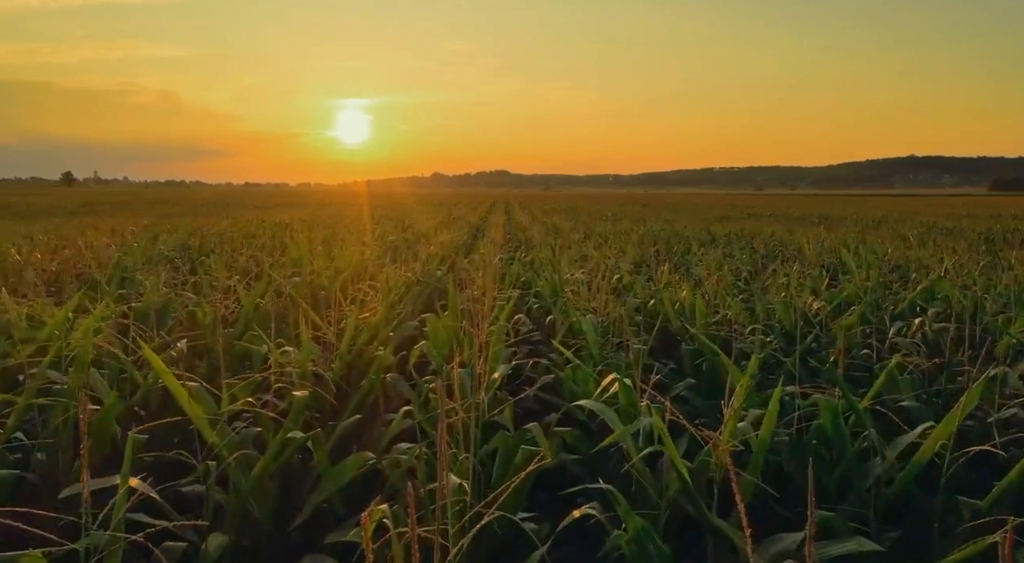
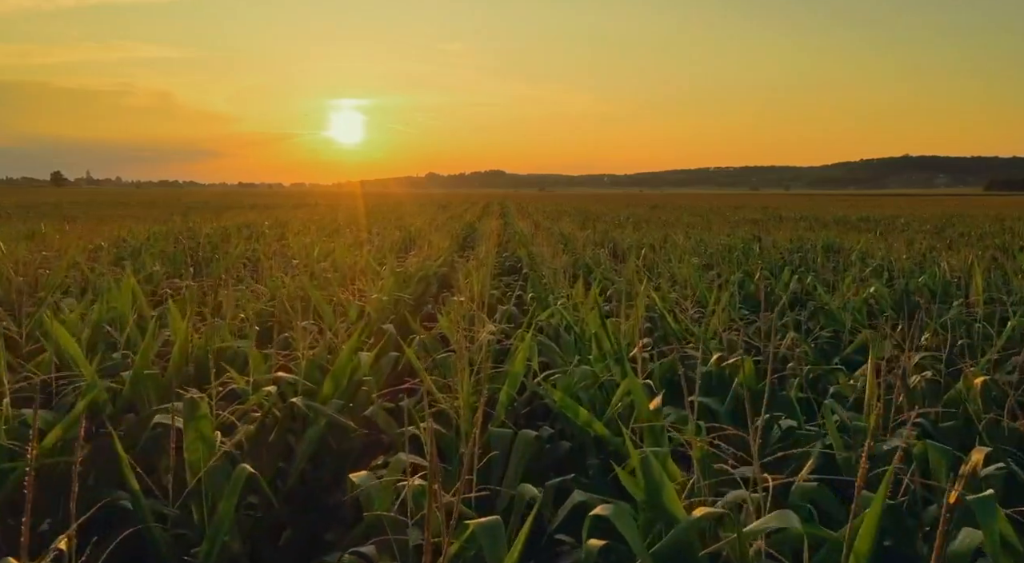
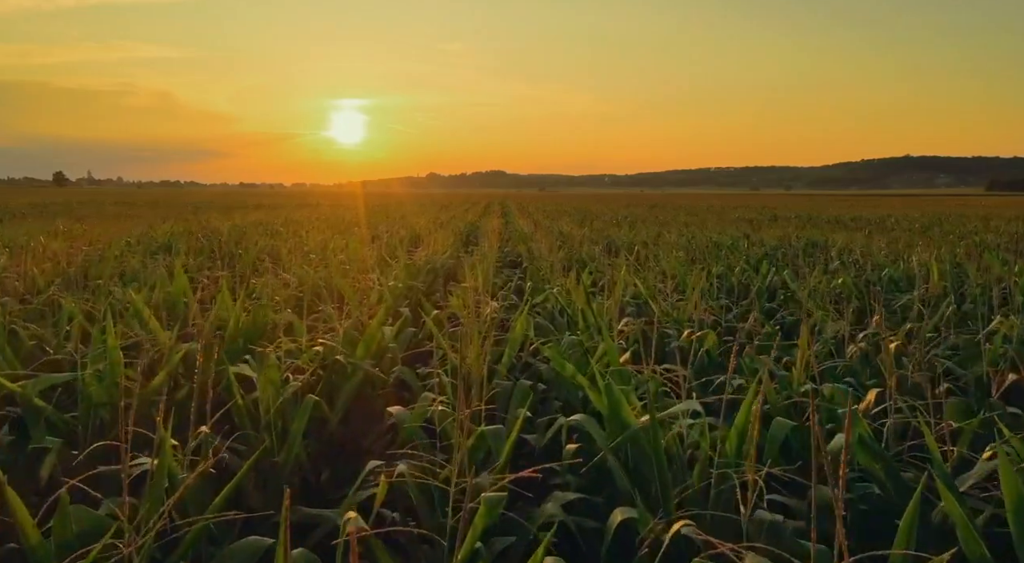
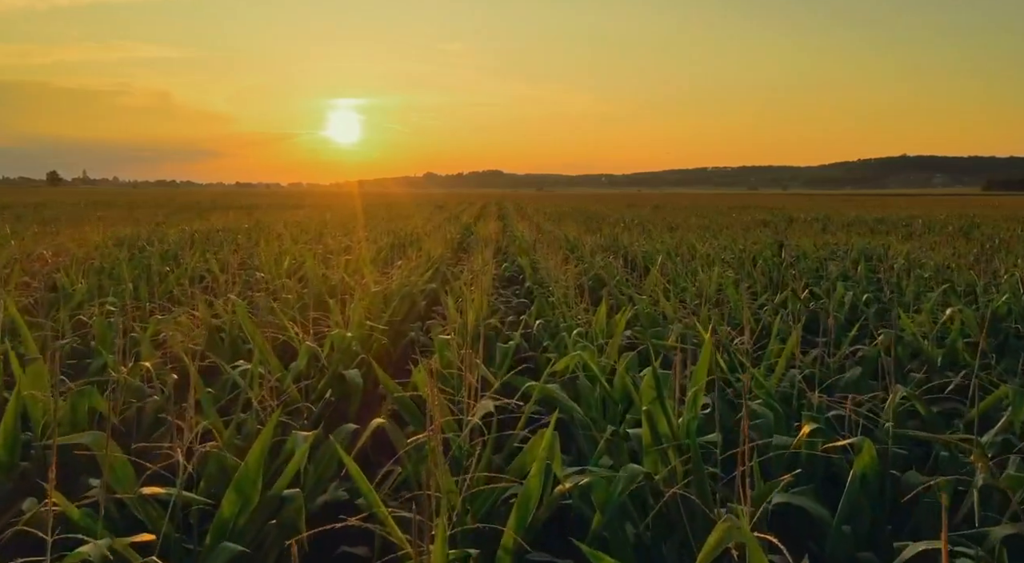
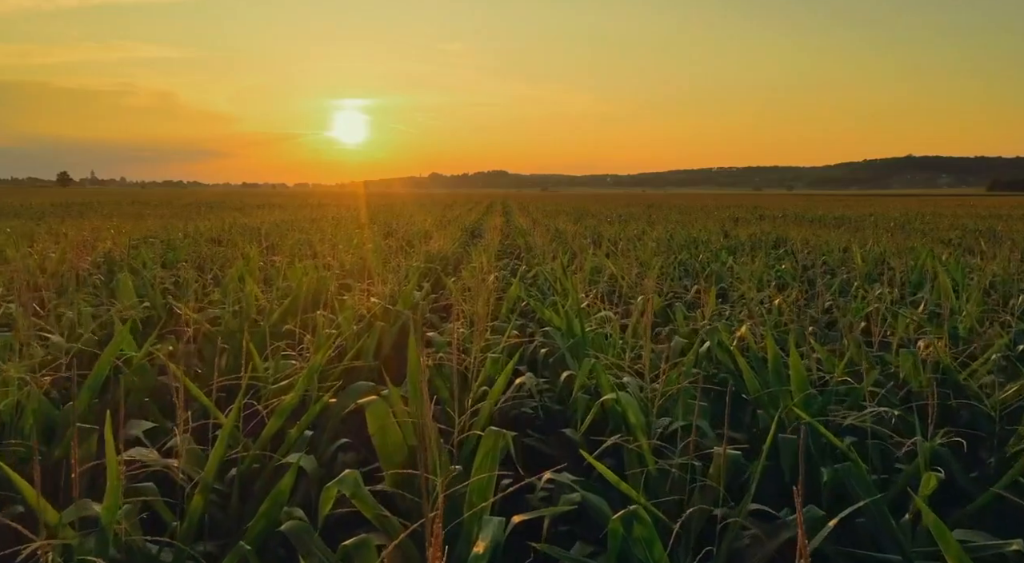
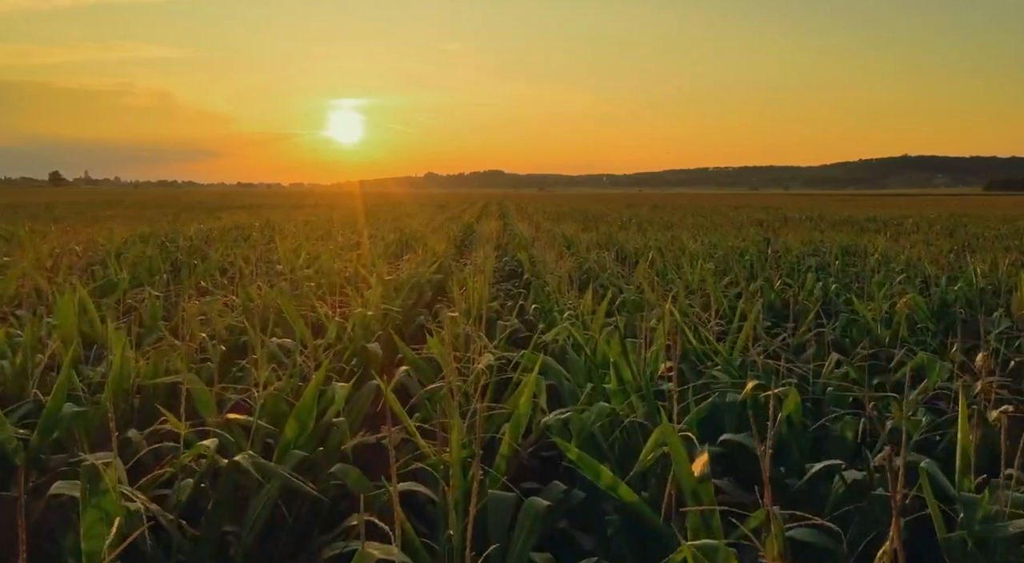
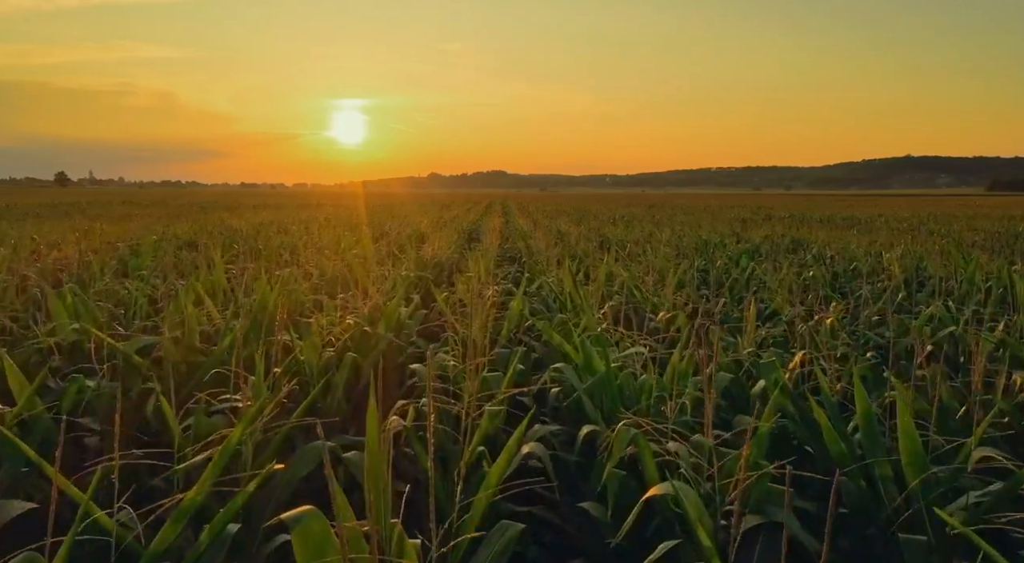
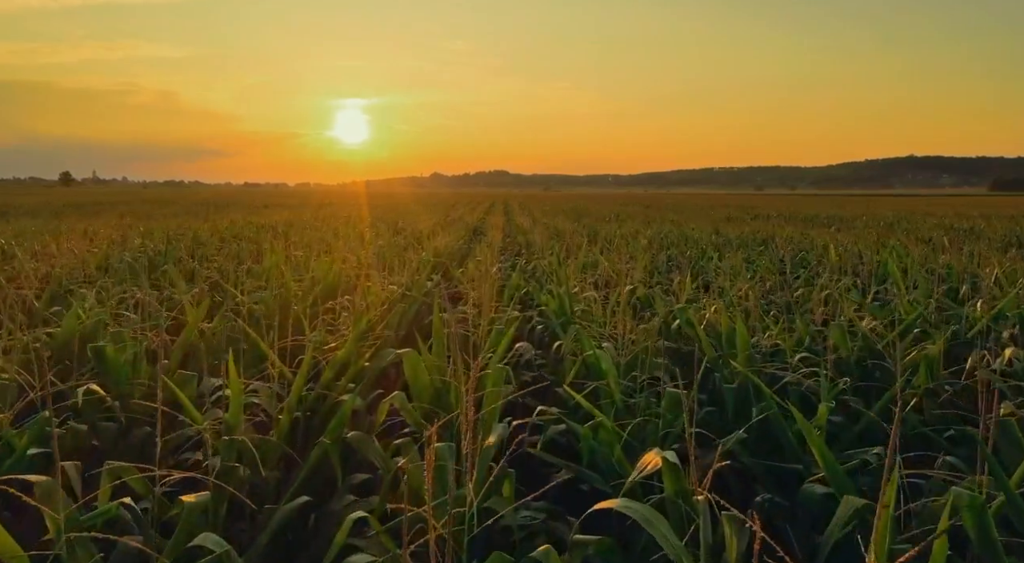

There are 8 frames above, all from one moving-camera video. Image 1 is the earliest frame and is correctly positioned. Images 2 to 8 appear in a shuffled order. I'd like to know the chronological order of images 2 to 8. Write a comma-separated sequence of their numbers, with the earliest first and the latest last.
8, 5, 7, 3, 2, 6, 4
